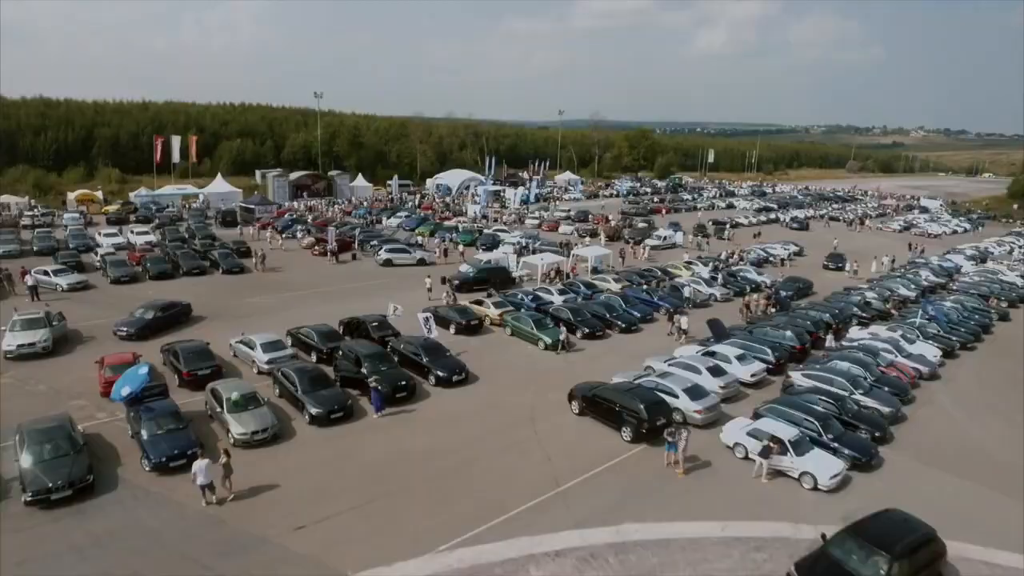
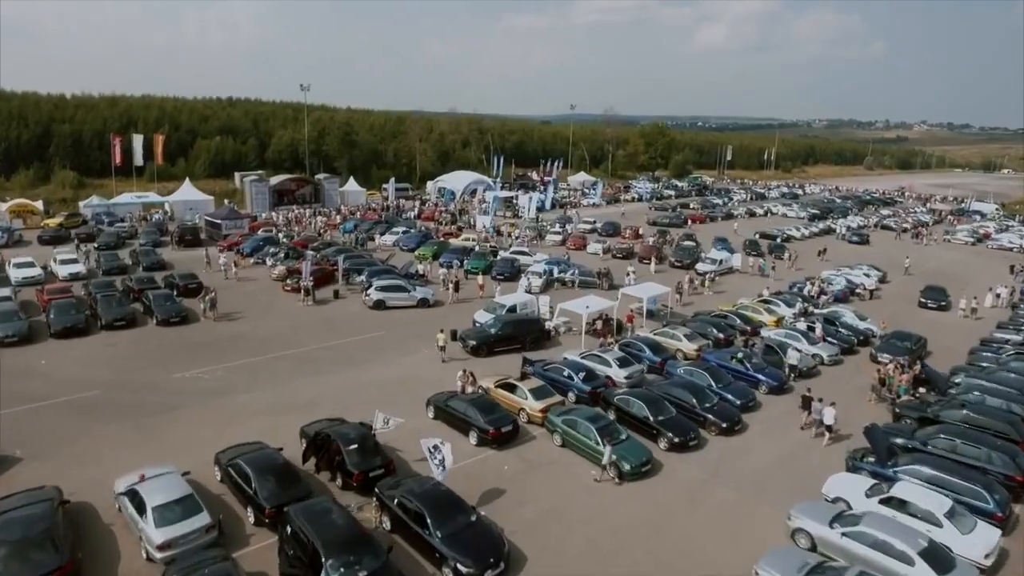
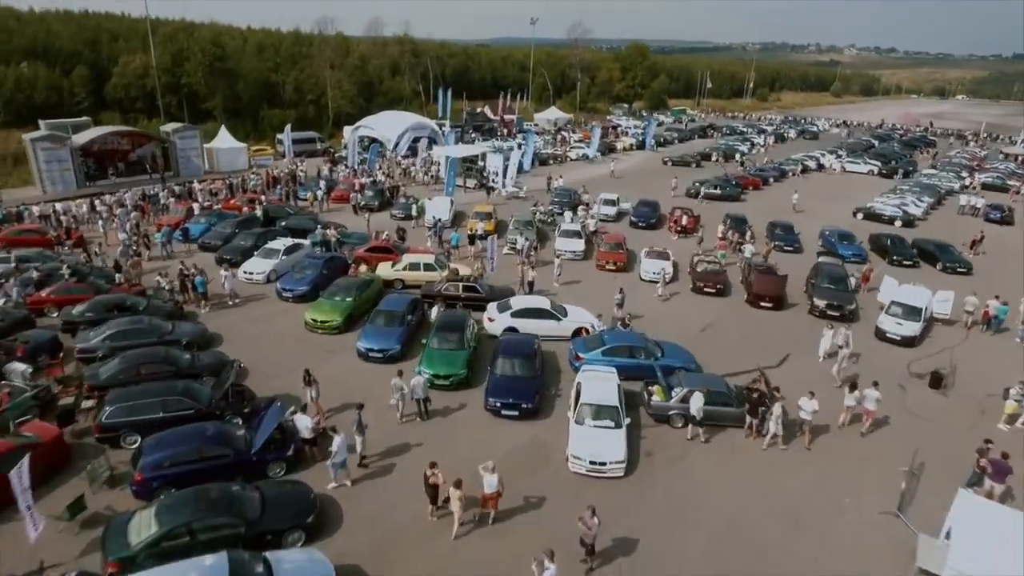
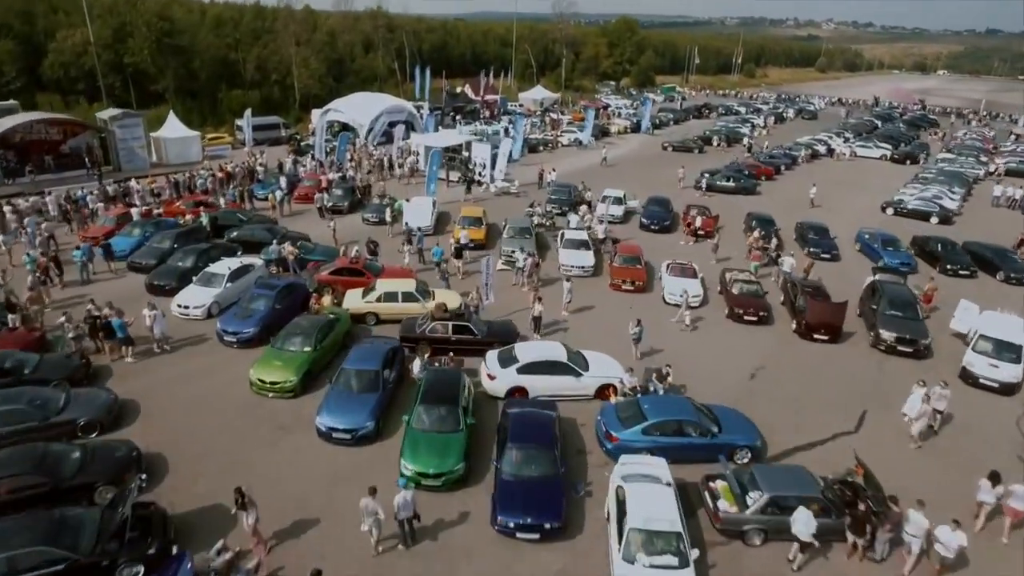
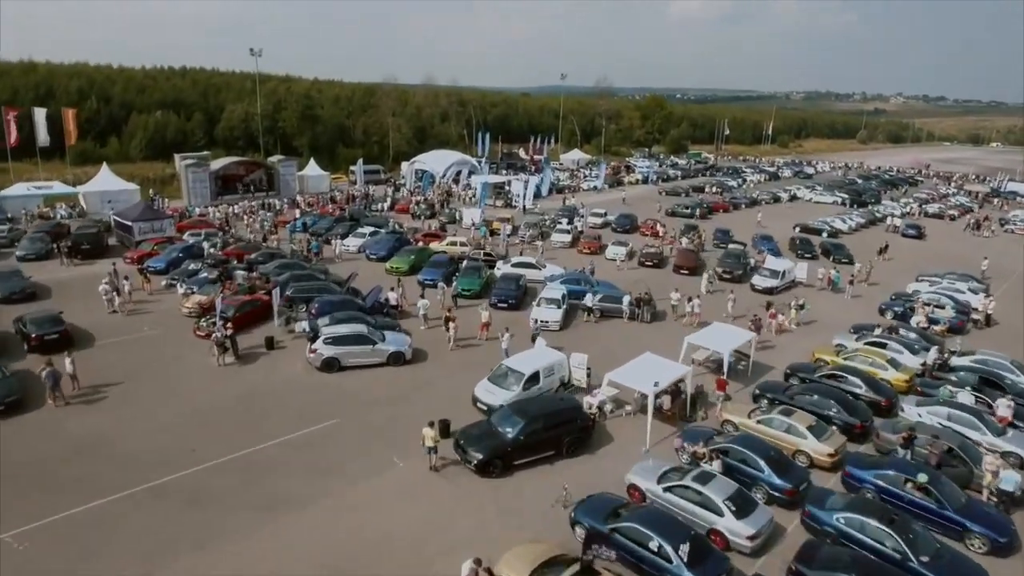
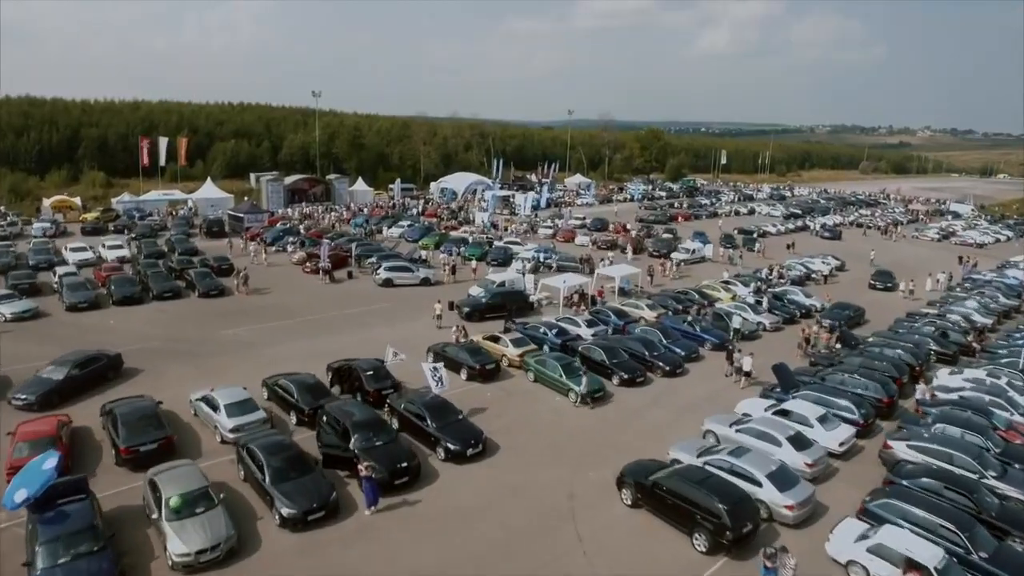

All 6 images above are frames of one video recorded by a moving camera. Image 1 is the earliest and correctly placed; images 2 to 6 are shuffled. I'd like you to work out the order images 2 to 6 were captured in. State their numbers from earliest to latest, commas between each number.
6, 2, 5, 3, 4
